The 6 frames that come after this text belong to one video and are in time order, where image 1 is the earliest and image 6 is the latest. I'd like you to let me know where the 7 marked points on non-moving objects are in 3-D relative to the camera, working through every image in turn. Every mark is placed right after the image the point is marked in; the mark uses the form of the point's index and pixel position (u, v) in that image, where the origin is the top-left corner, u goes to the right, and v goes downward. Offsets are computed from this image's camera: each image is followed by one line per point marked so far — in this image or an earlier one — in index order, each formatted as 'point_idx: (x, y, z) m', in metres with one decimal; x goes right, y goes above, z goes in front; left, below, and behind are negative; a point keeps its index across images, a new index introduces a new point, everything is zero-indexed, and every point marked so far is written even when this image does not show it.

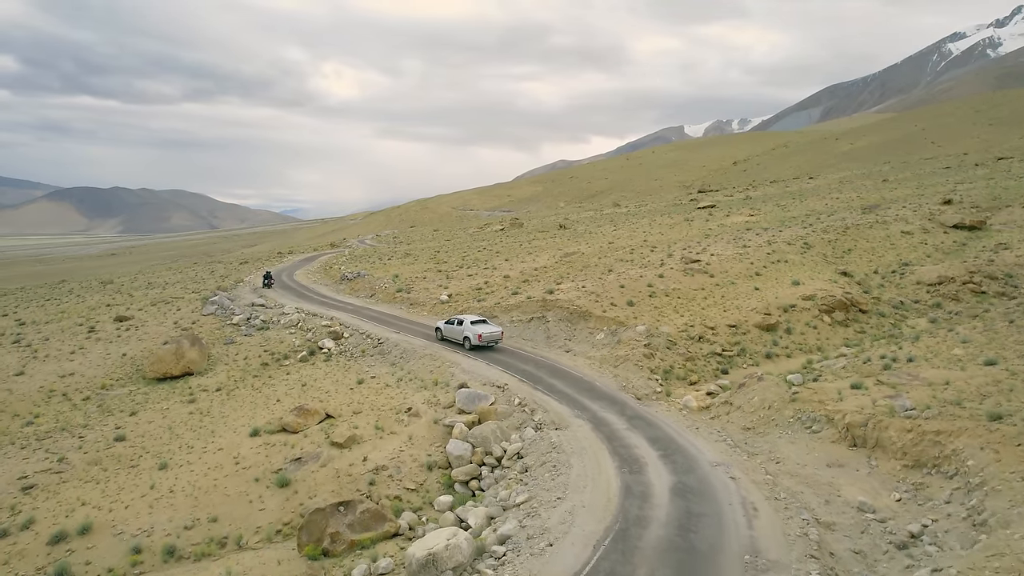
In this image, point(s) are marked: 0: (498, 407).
0: (-0.4, -3.5, +19.3) m
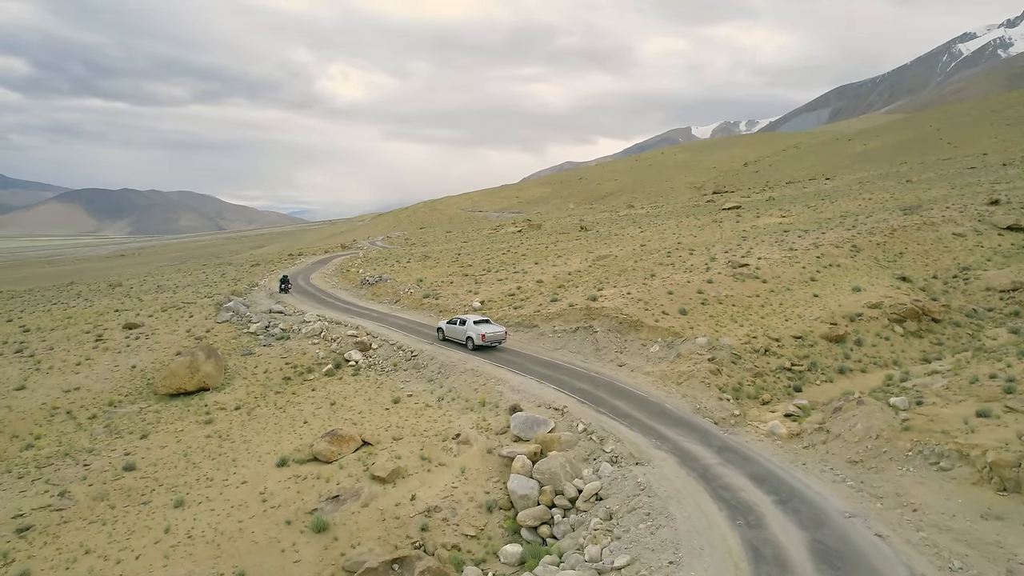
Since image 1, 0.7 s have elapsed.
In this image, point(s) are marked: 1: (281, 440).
0: (+1.2, -3.8, +16.9) m
1: (-6.6, -4.3, +18.6) m
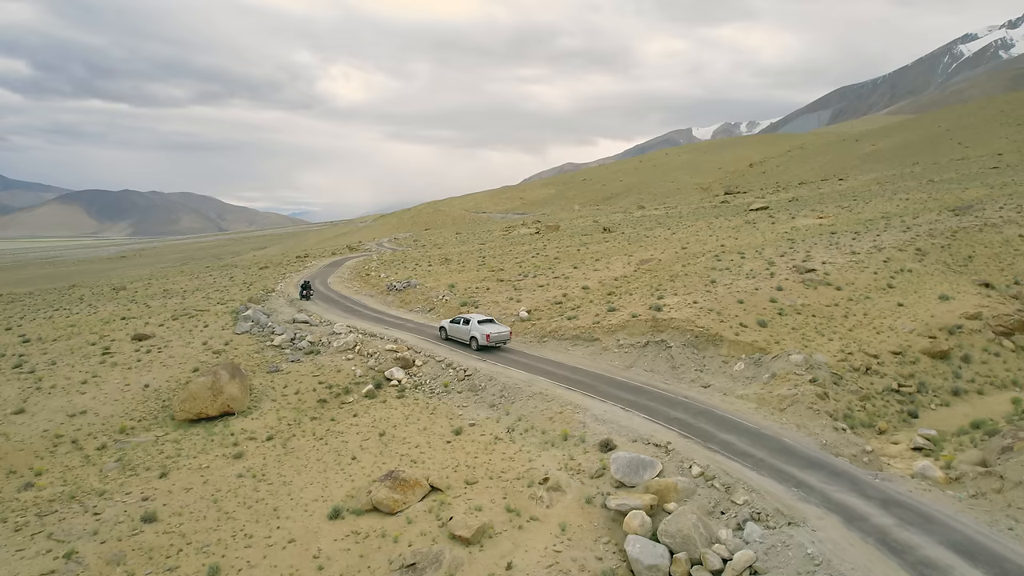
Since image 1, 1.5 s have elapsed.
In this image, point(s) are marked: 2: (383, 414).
0: (+3.4, -4.1, +13.9) m
1: (-4.4, -4.6, +15.6) m
2: (-3.9, -3.8, +19.9) m
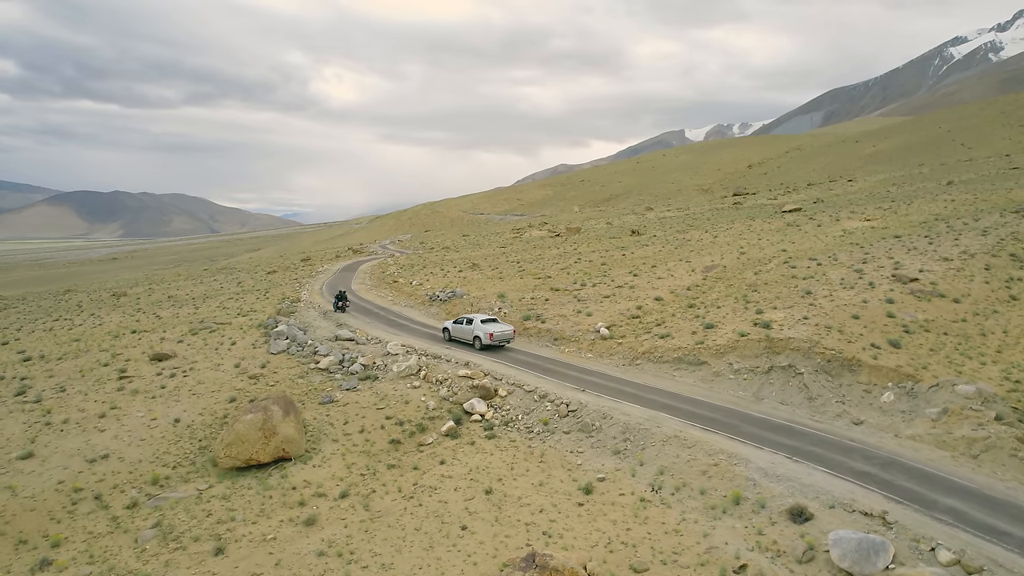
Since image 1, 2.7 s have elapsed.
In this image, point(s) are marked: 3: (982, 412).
0: (+6.6, -4.5, +10.3) m
1: (-1.2, -5.1, +12.0) m
2: (-0.8, -4.3, +16.2) m
3: (+12.0, -3.2, +16.8) m
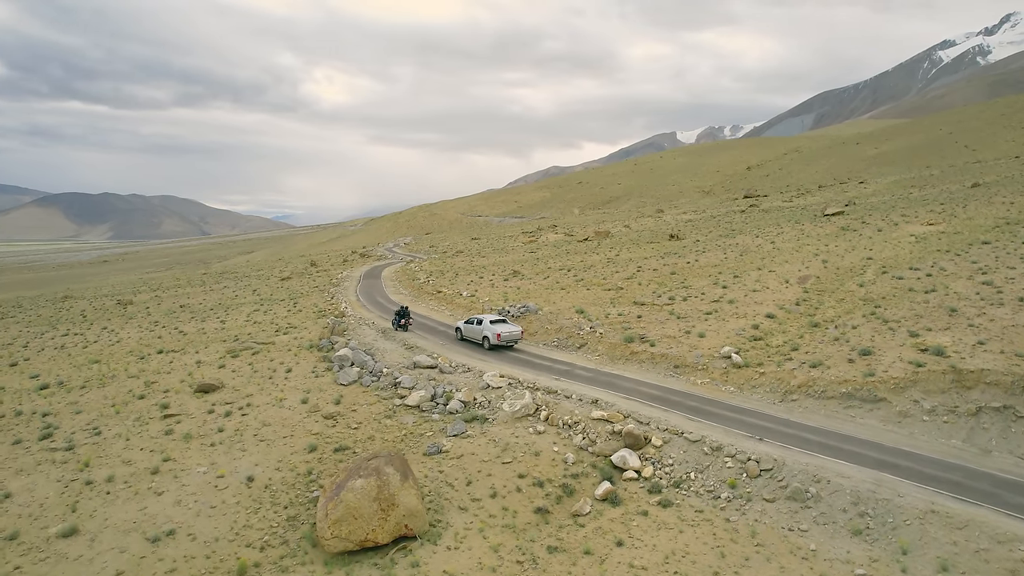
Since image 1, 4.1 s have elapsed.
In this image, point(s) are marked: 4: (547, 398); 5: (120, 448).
0: (+10.5, -5.1, +6.6) m
1: (+2.7, -5.7, +8.2) m
2: (+3.0, -4.9, +12.5) m
3: (+15.9, -3.8, +13.2) m
4: (+0.9, -3.1, +18.6) m
5: (-10.7, -4.4, +17.9) m
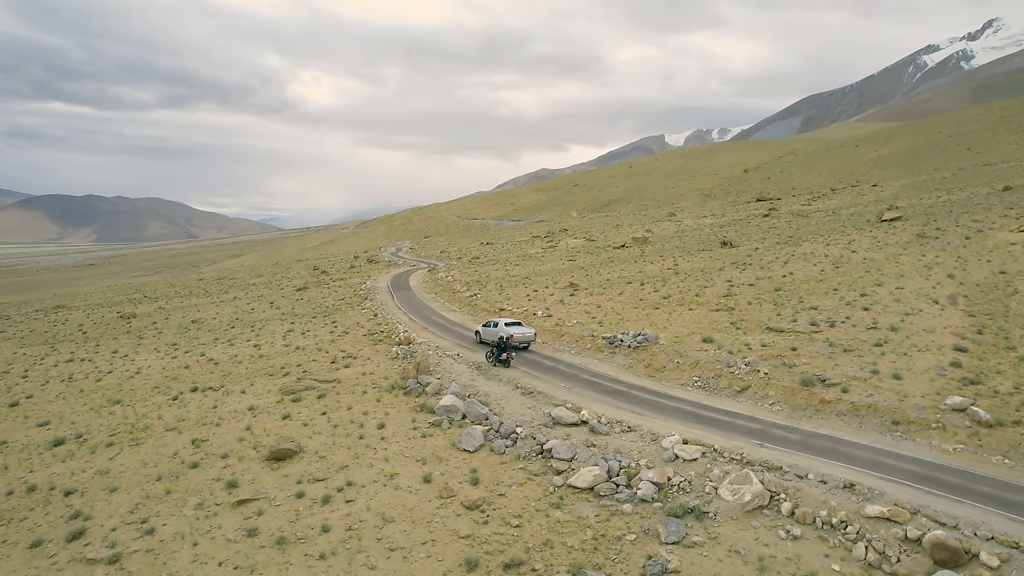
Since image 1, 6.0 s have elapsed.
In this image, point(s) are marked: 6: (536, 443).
0: (+15.2, -5.9, +1.7) m
1: (+7.4, -6.5, +3.1) m
2: (+7.6, -5.7, +7.4) m
3: (+20.5, -4.6, +8.4) m
4: (+5.4, -4.0, +13.5) m
5: (-6.2, -5.2, +12.5) m
6: (+0.5, -3.8, +16.1) m
